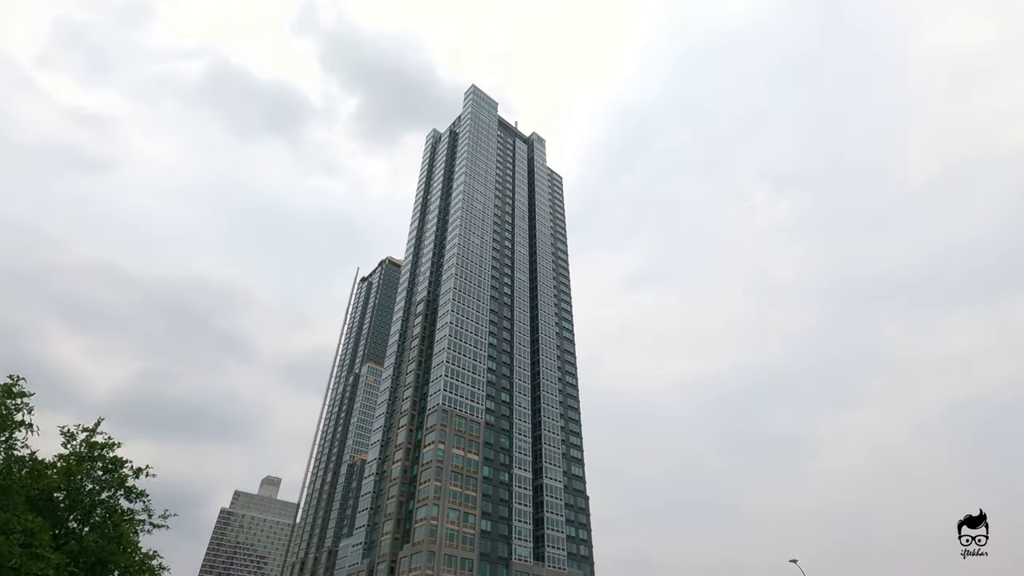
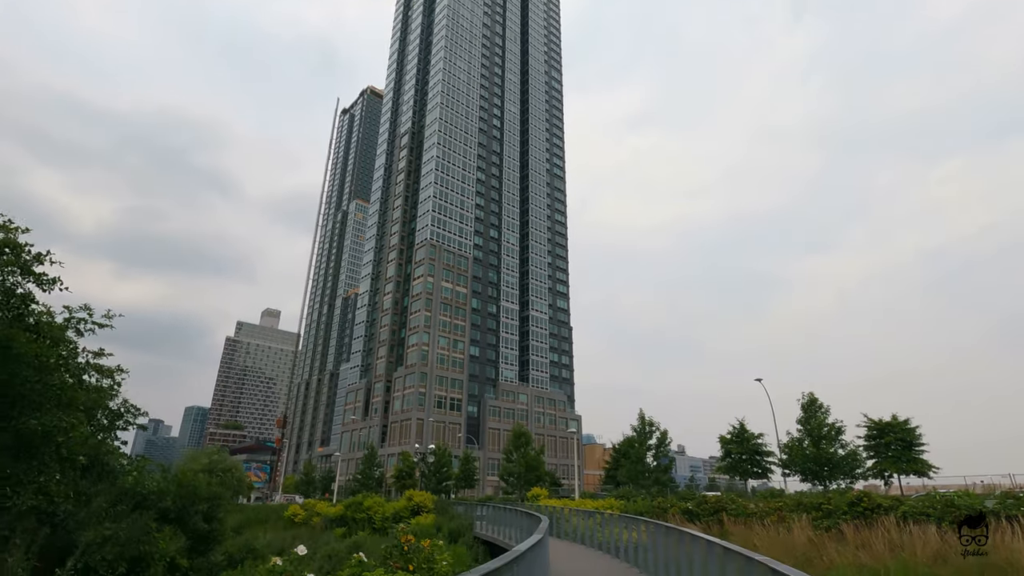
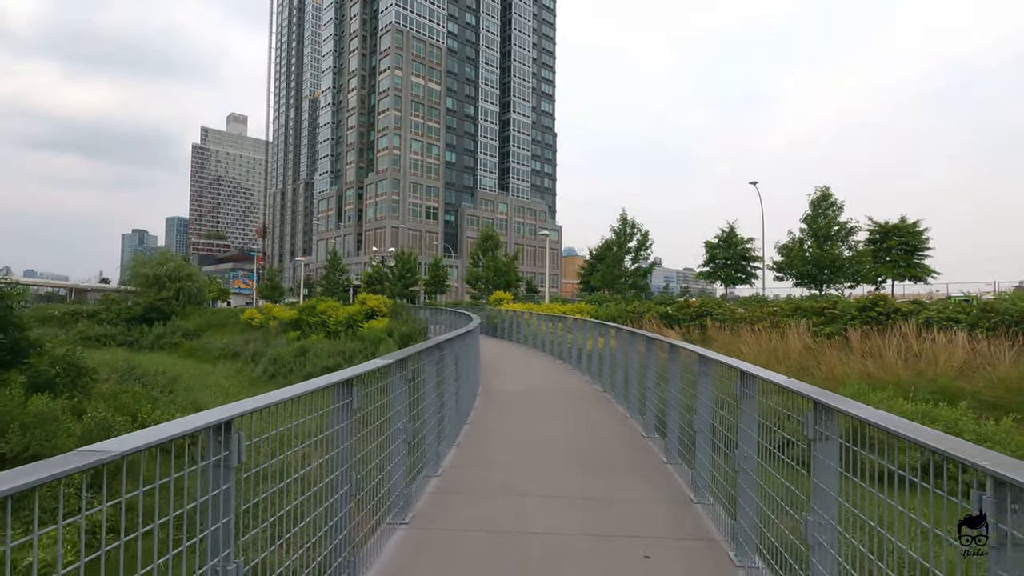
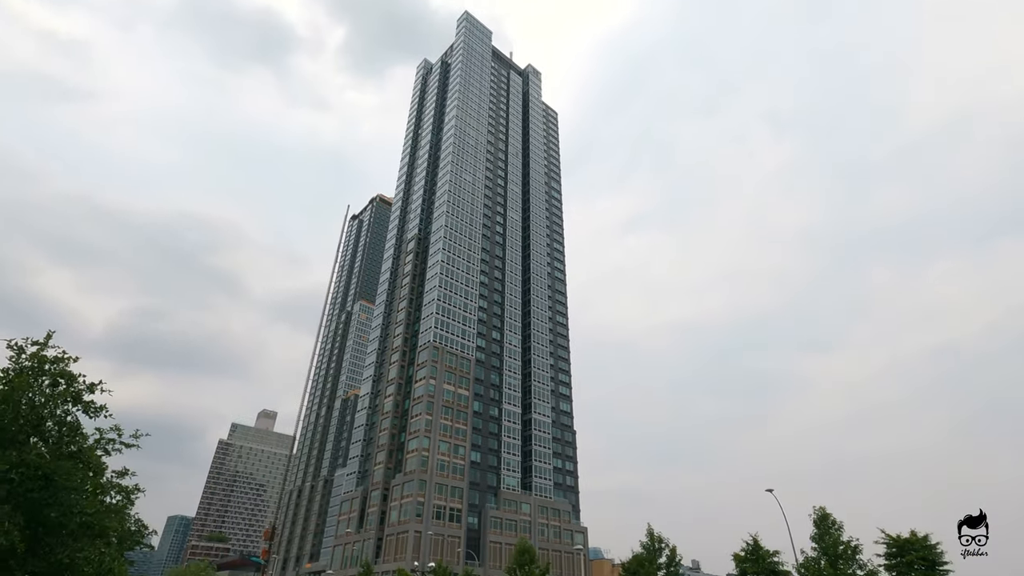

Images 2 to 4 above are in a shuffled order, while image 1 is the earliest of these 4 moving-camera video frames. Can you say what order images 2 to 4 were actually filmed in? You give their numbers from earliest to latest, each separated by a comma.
4, 2, 3
